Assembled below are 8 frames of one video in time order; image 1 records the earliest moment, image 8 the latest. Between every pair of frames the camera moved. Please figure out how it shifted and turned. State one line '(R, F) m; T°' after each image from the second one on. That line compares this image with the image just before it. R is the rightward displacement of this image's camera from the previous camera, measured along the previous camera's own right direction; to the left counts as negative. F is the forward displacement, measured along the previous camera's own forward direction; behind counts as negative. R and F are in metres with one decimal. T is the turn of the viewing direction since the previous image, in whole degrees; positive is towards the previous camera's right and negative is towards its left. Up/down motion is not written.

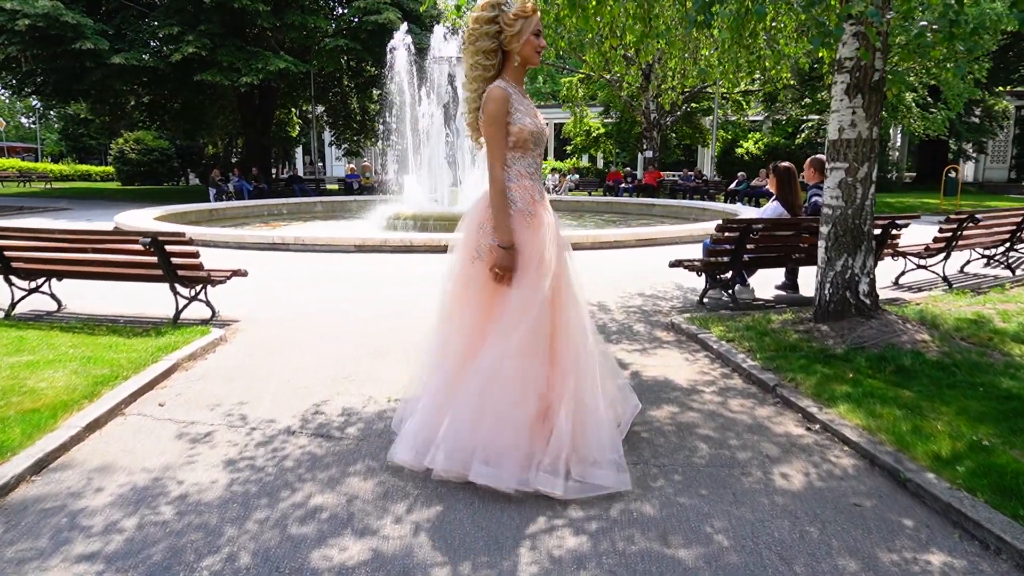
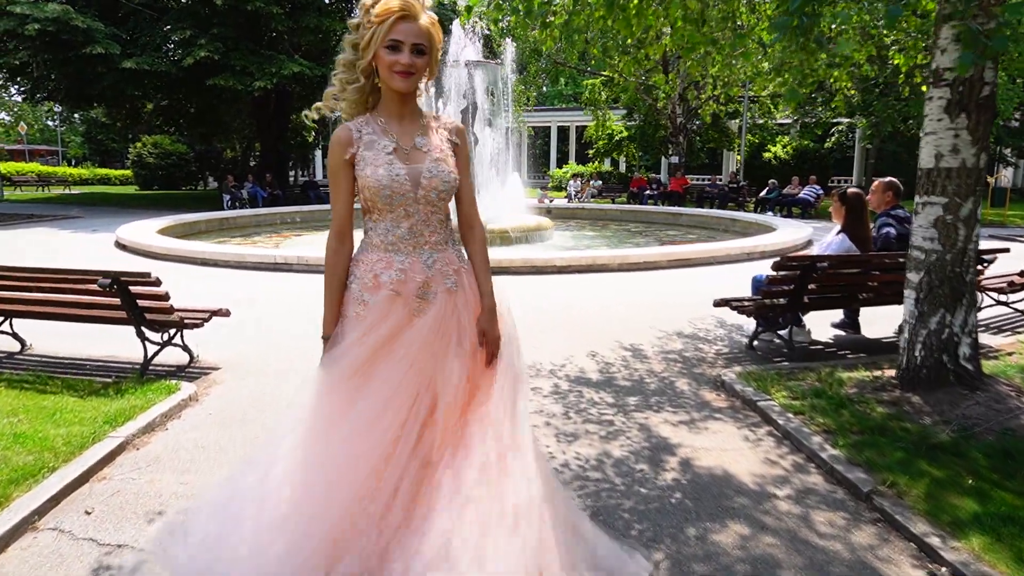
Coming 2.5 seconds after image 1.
(0.0, +0.9) m; -2°
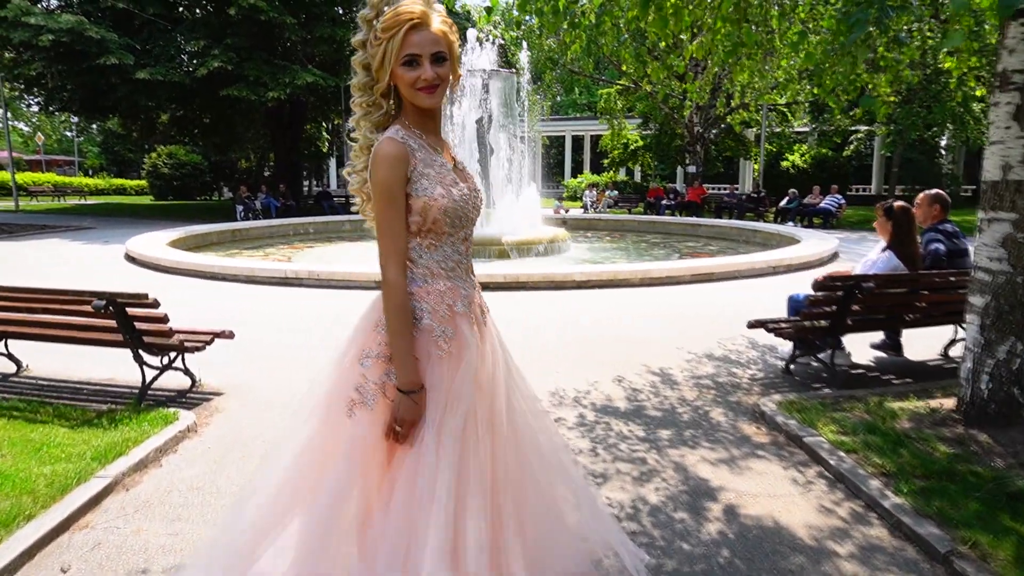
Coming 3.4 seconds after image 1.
(-0.1, +0.4) m; -1°
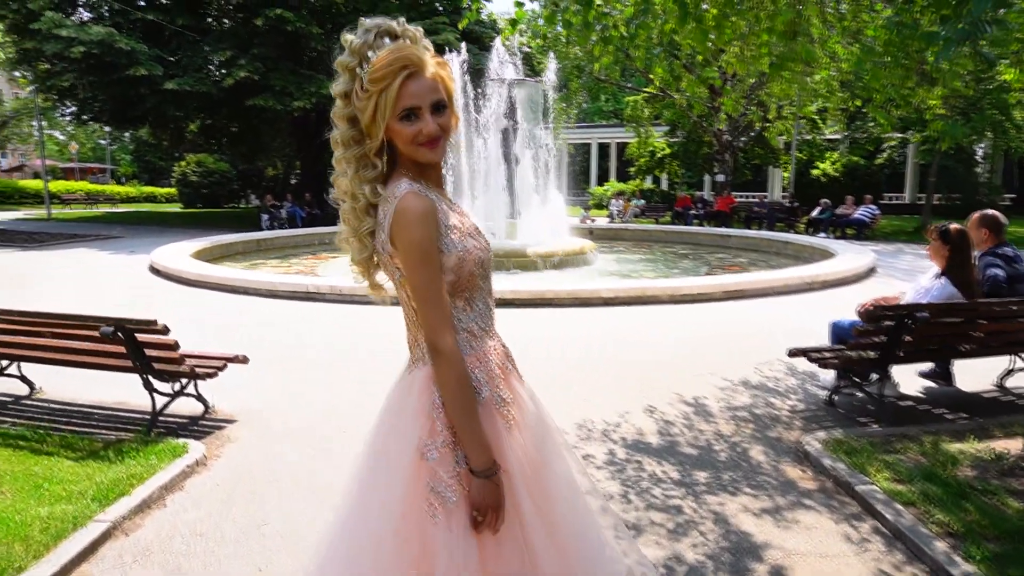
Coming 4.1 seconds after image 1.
(0.0, +0.3) m; -2°
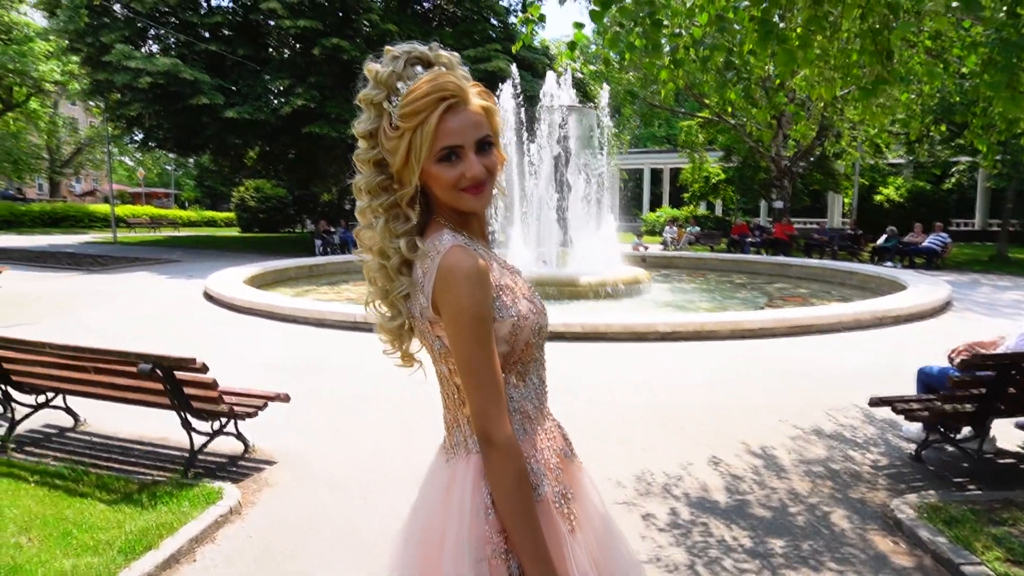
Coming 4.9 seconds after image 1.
(0.0, +0.3) m; -4°
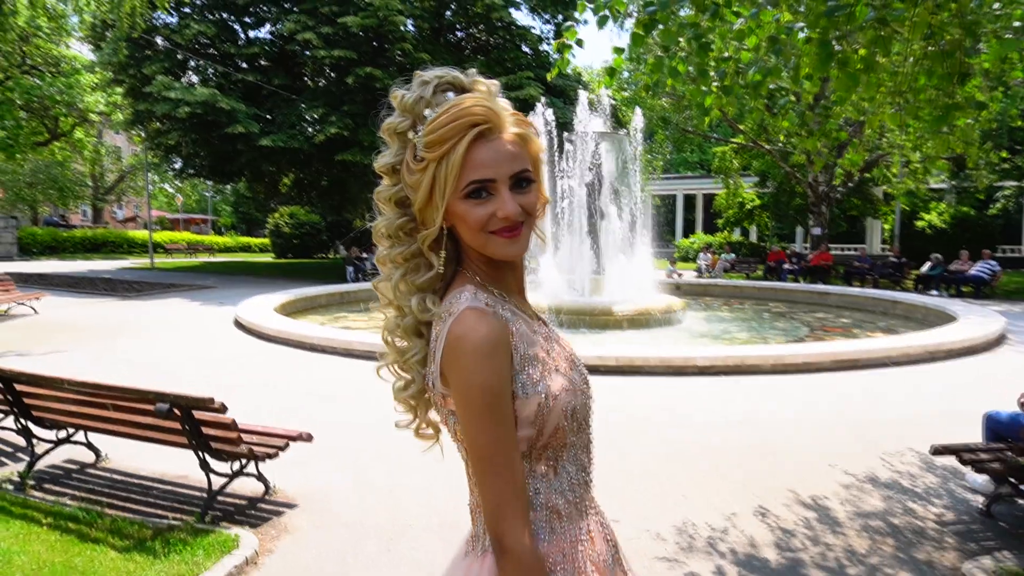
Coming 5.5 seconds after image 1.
(0.0, +0.2) m; -3°
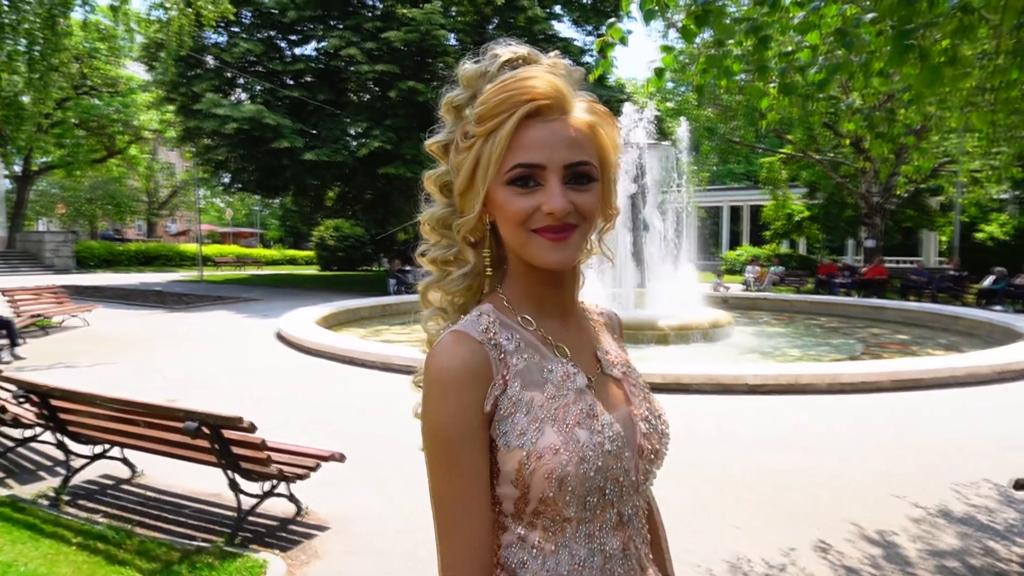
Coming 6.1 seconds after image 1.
(0.0, +0.2) m; -3°
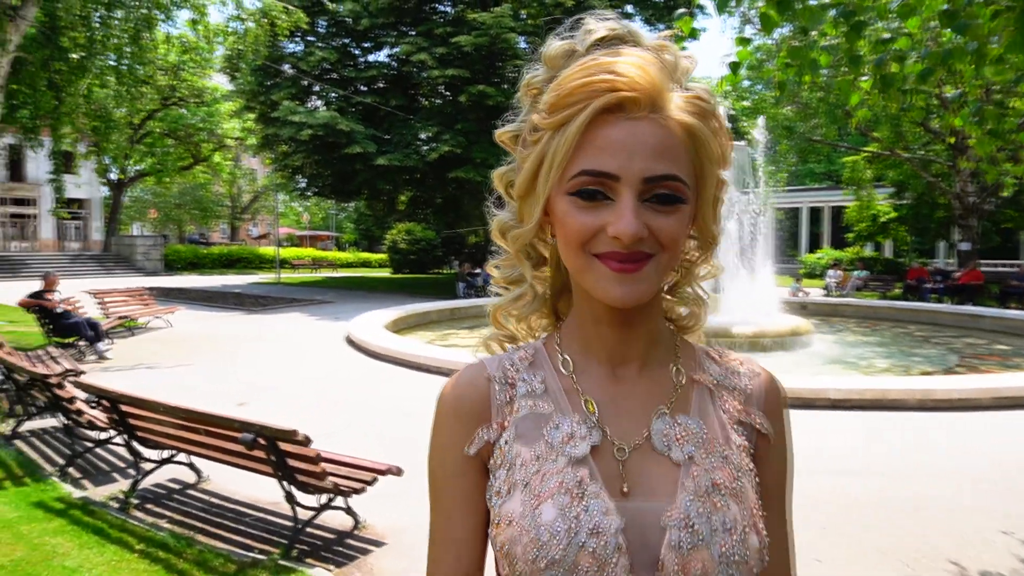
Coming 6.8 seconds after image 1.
(0.0, +0.2) m; -6°
